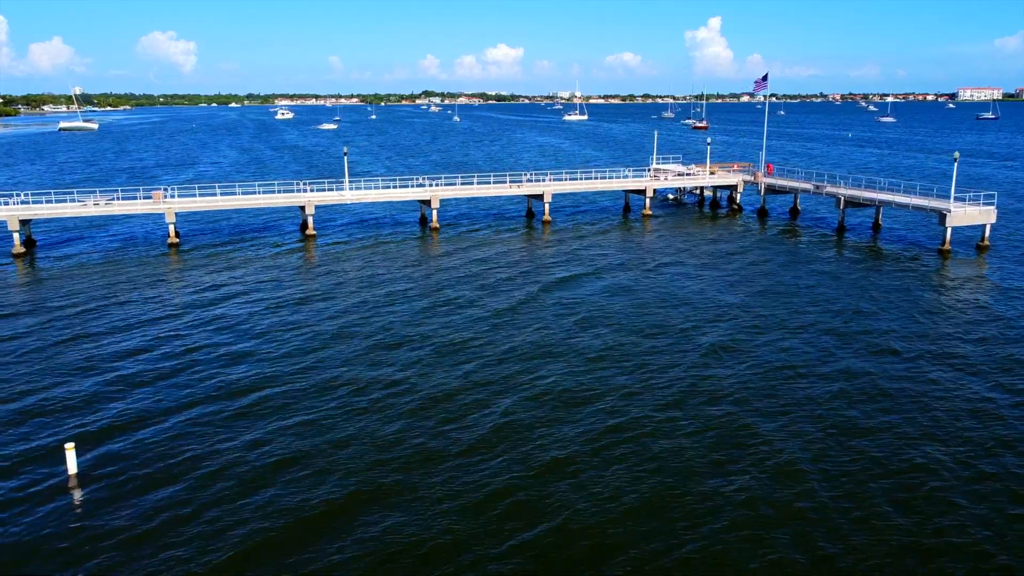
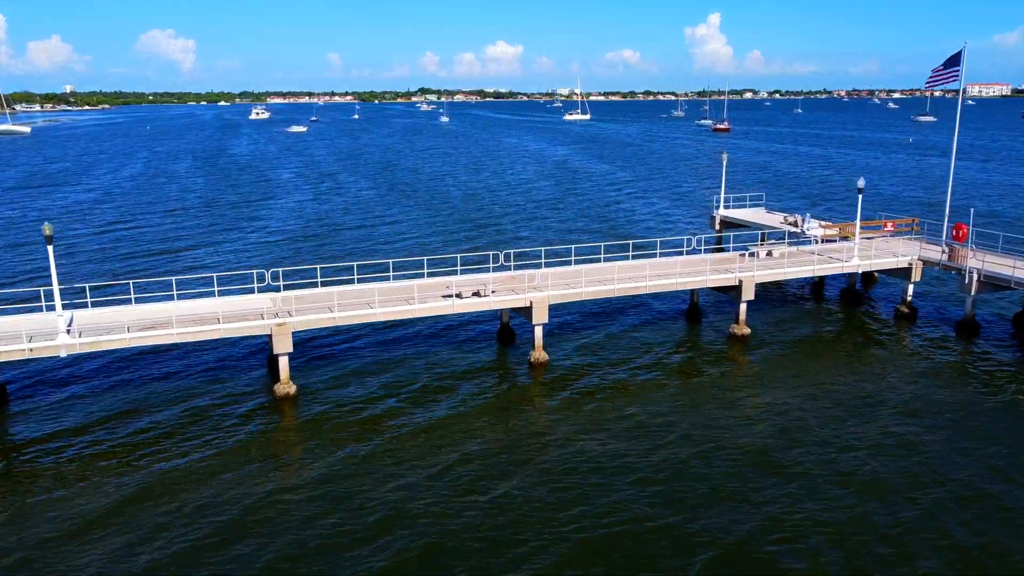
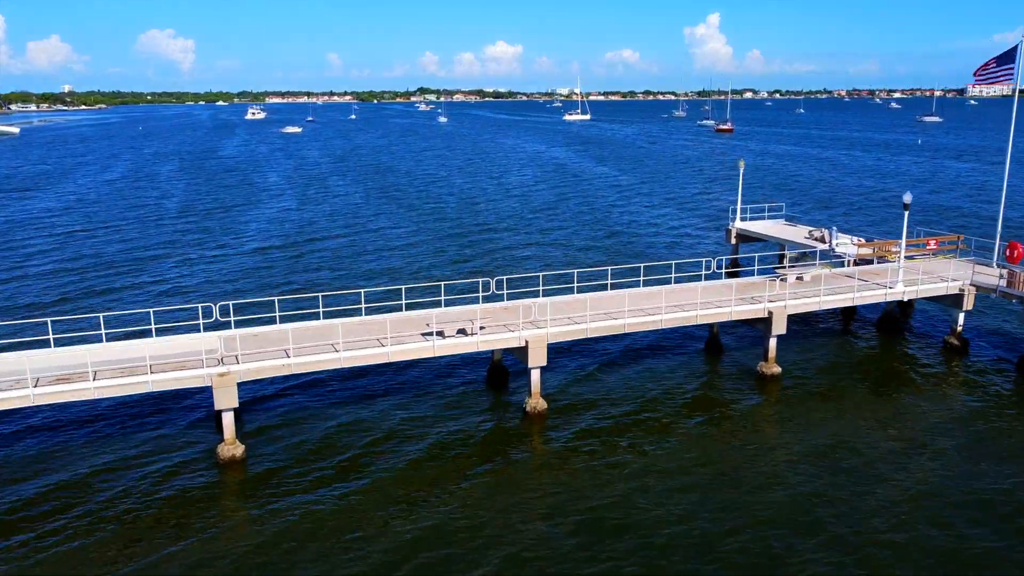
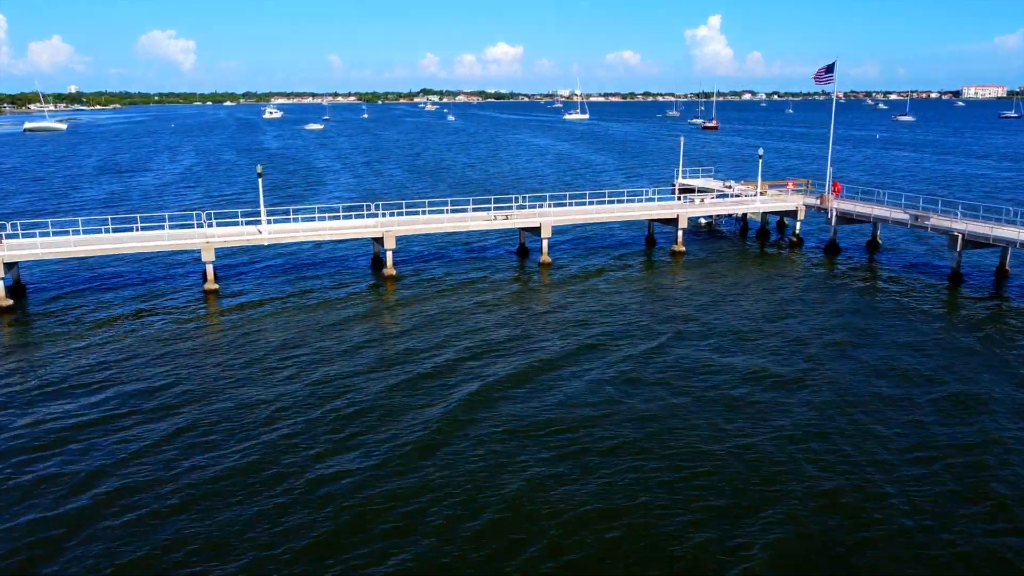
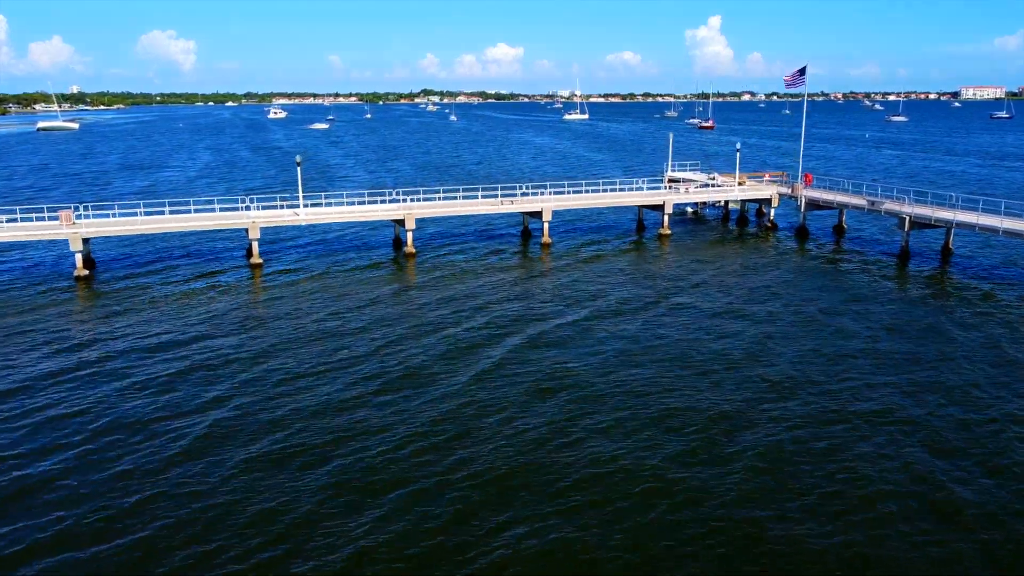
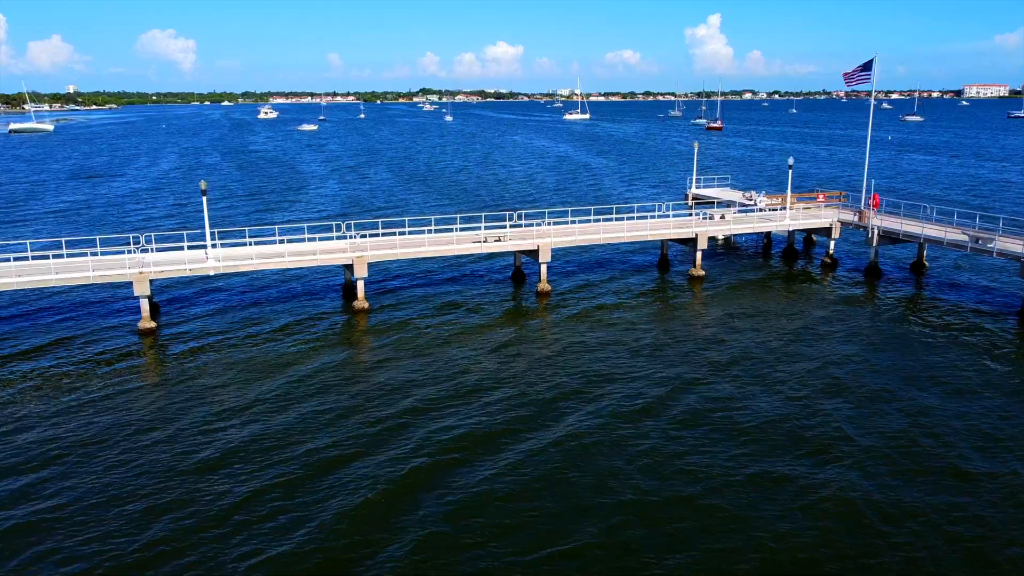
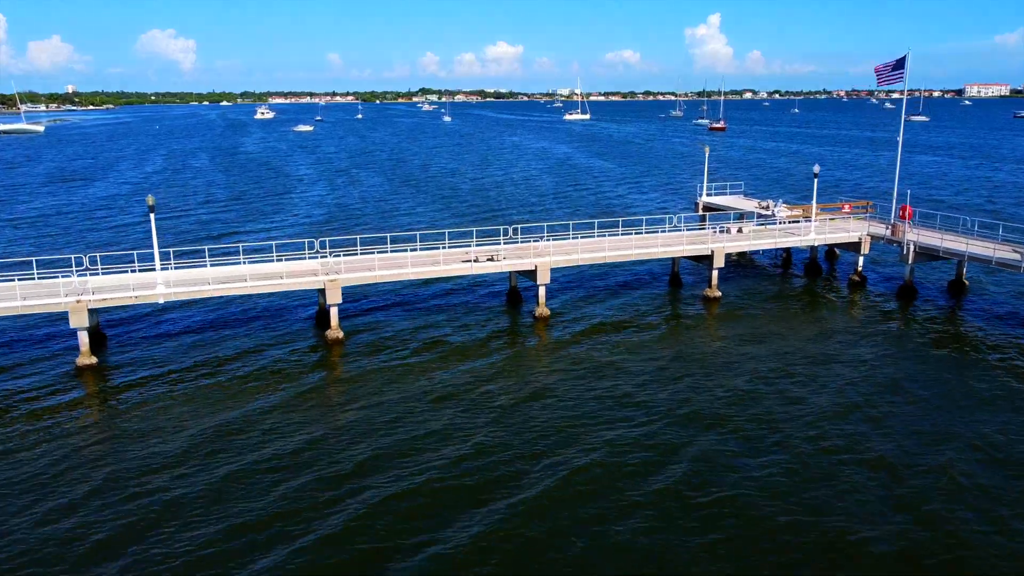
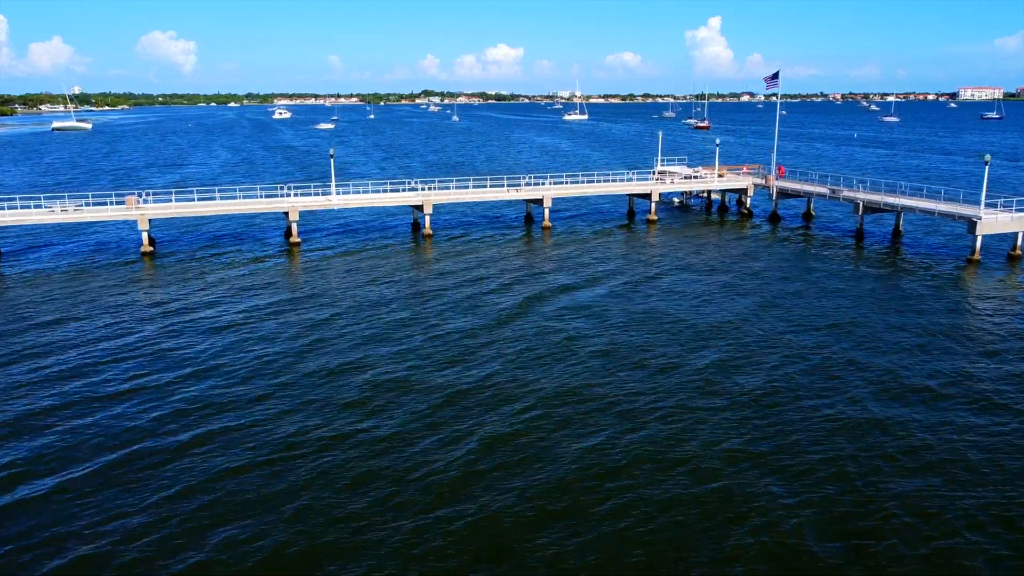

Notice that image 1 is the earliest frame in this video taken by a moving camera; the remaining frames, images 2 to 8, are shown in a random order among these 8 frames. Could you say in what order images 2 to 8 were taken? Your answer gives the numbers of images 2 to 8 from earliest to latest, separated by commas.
8, 5, 4, 6, 7, 2, 3
